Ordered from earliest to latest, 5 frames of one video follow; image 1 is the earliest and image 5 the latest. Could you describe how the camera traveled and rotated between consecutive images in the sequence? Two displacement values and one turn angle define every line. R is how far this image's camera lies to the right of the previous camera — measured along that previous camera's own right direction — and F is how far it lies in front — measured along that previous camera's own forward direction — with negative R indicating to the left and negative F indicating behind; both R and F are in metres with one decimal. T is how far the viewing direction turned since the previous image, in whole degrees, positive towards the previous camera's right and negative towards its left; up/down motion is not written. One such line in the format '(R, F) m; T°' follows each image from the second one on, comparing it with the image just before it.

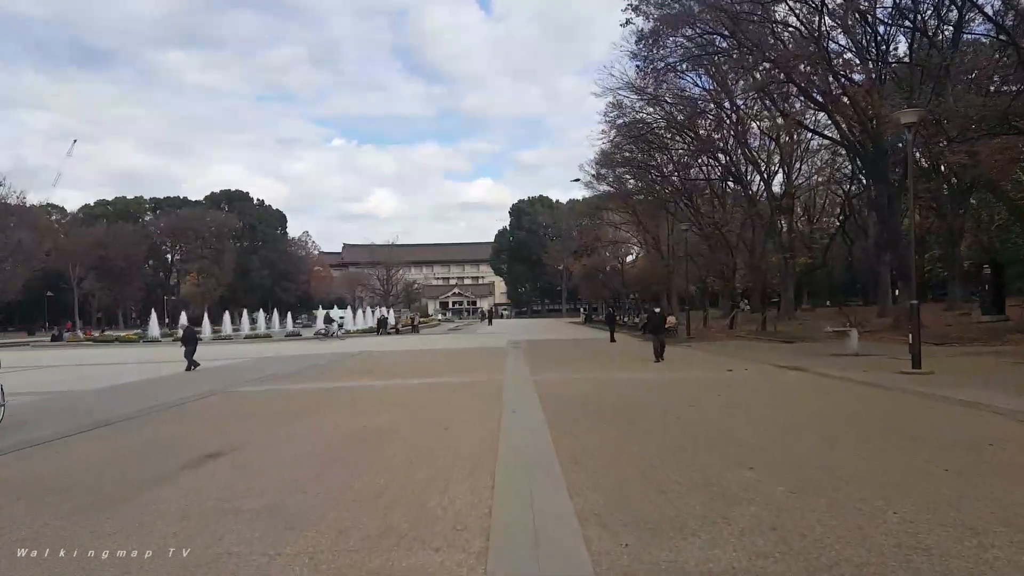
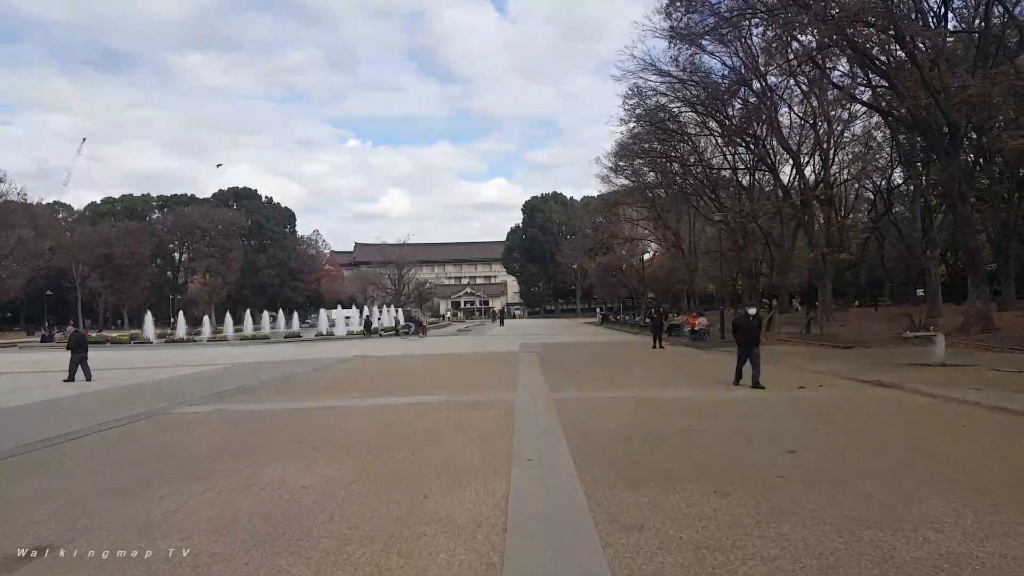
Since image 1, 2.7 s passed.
(0.0, +2.8) m; -1°
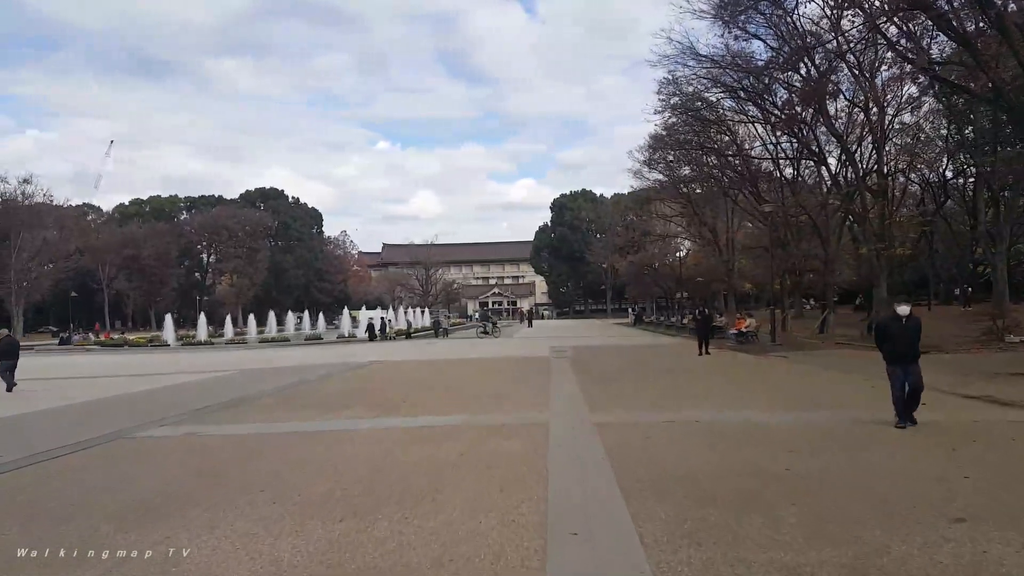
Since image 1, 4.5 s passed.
(0.0, +1.9) m; -2°
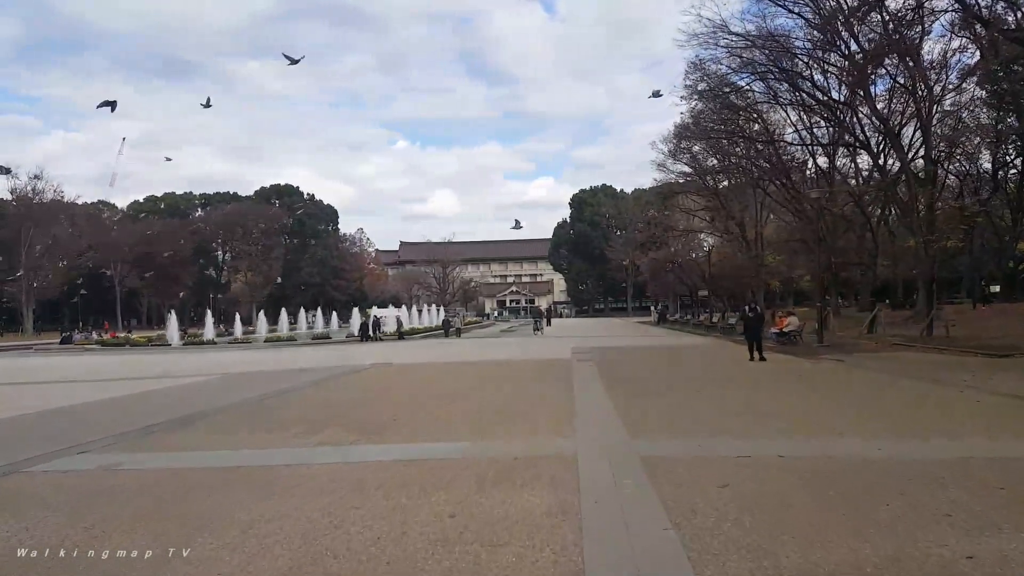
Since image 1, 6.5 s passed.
(0.0, +2.1) m; -1°
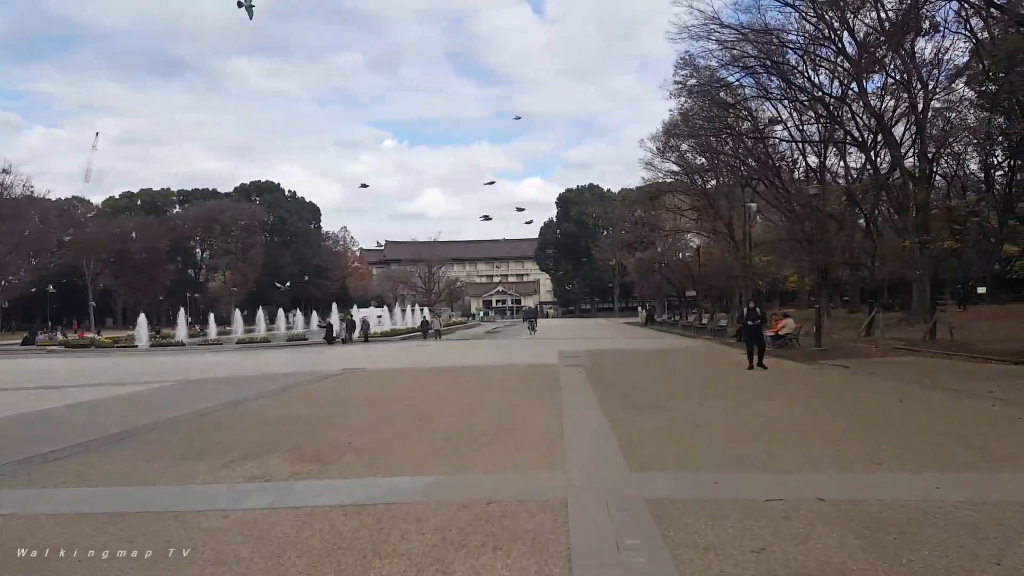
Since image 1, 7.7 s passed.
(+0.1, +1.3) m; +1°
